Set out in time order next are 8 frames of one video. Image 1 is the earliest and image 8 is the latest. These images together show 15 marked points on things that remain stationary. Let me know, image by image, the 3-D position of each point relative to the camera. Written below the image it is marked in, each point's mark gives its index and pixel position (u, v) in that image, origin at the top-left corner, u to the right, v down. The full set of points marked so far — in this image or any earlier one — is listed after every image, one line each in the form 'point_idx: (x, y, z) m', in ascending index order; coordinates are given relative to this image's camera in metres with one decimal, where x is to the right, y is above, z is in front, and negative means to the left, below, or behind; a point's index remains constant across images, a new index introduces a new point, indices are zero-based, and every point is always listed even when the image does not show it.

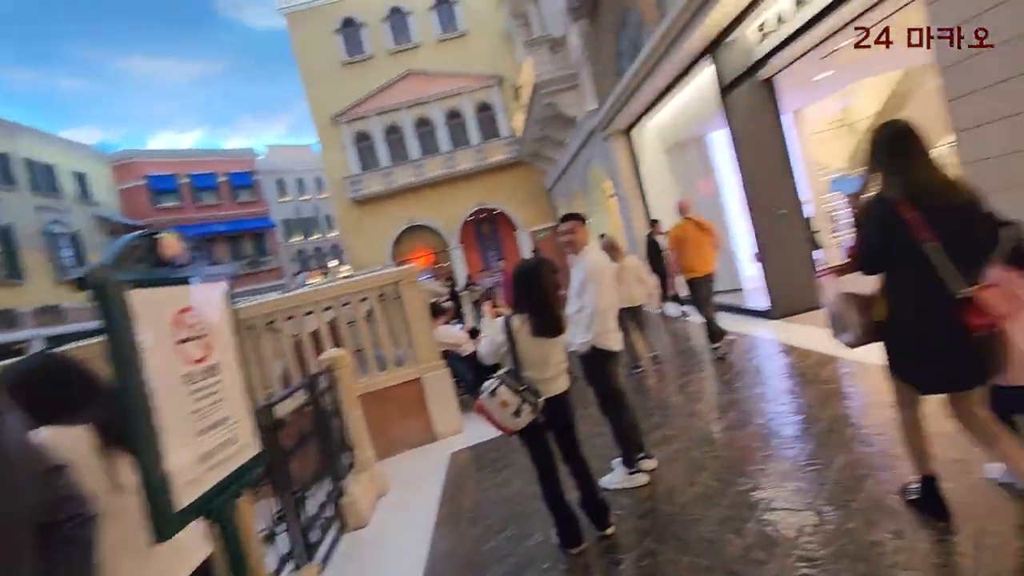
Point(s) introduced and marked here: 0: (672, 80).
0: (+2.4, +3.2, +8.3) m
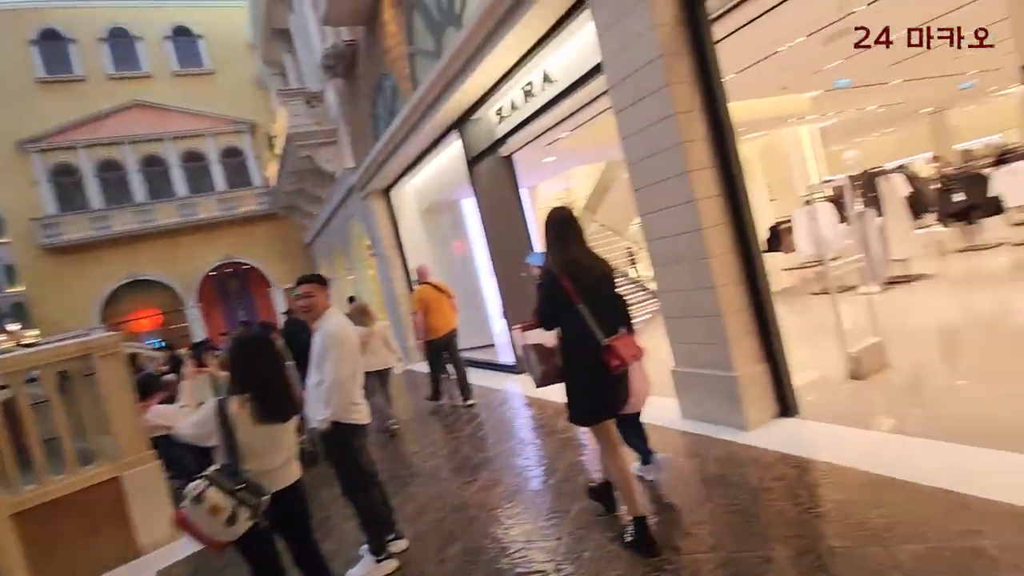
0: (-1.4, +2.3, +8.7) m
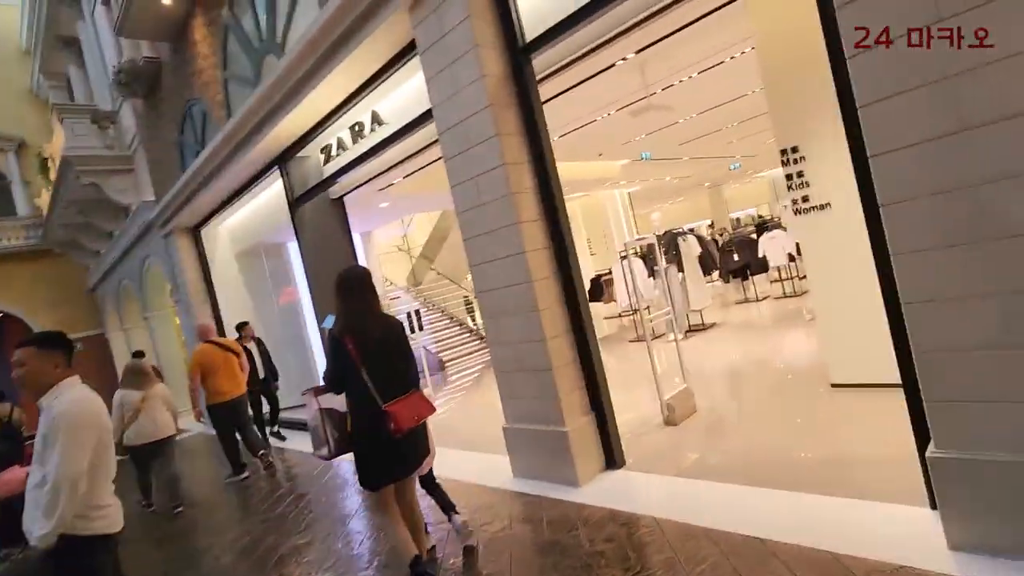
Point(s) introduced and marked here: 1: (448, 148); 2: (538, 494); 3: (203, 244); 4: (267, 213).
0: (-3.9, +1.5, +7.8) m
1: (-0.5, +1.0, +3.9) m
2: (+0.2, -1.3, +3.5) m
3: (-5.6, +0.8, +9.7) m
4: (-3.7, +1.2, +8.2) m
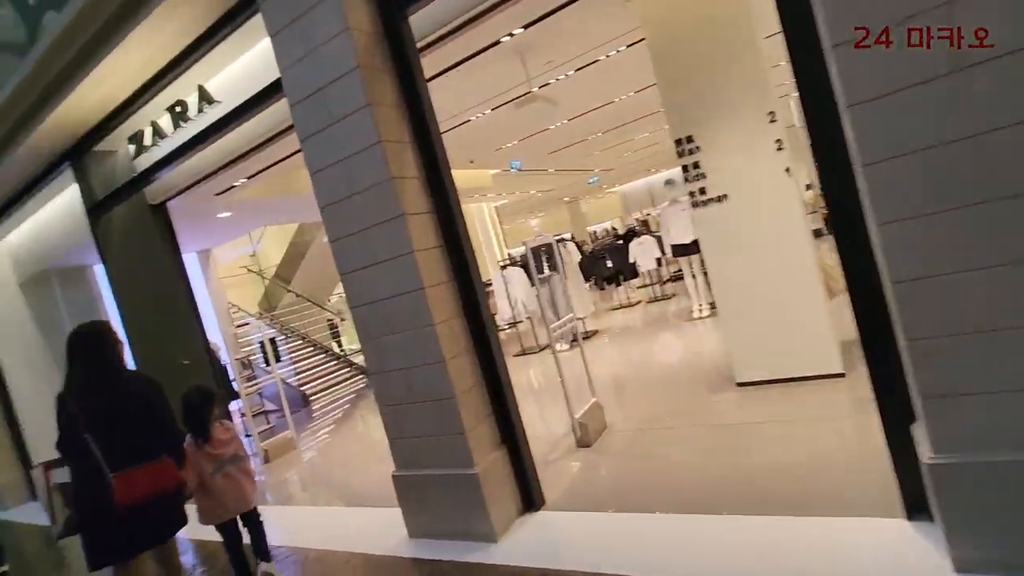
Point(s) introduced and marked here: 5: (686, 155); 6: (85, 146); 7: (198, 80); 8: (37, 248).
0: (-5.5, +1.1, +6.0) m
1: (-1.2, +0.9, +3.0) m
2: (-0.3, -1.4, +2.7) m
3: (-7.5, +0.3, +7.4) m
4: (-5.3, +0.8, +6.4) m
5: (+1.3, +1.0, +4.0) m
6: (-4.1, +1.4, +5.2) m
7: (-2.4, +1.6, +4.1) m
8: (-6.1, +0.5, +7.0) m
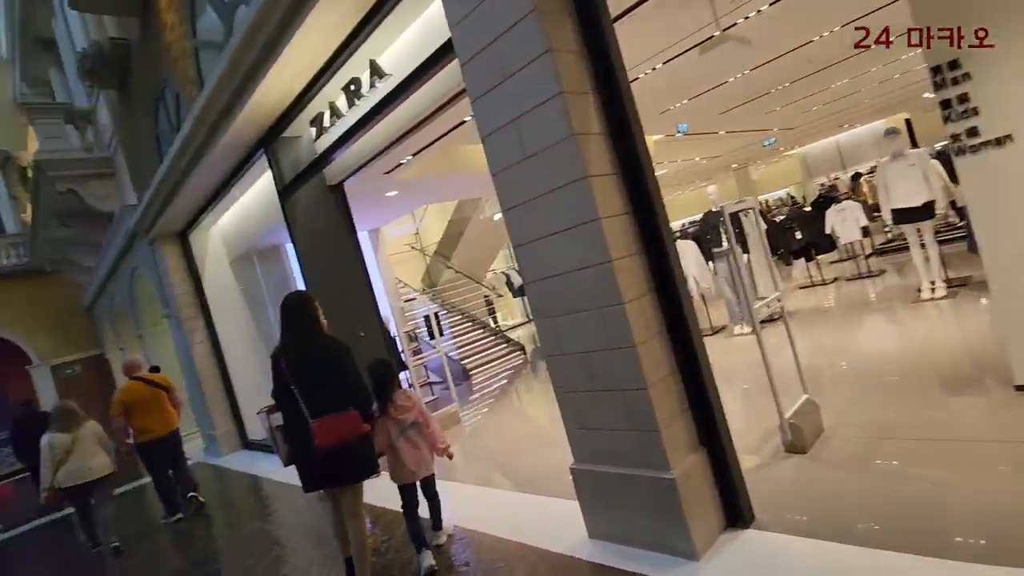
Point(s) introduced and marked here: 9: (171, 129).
0: (-3.6, +1.4, +6.8) m
1: (-0.2, +1.0, +2.8) m
2: (+0.5, -1.3, +2.4) m
3: (-5.2, +0.6, +8.7) m
4: (-3.3, +1.1, +7.2) m
5: (+2.5, +1.1, +3.1) m
6: (-2.5, +1.6, +5.7) m
7: (-1.1, +1.8, +4.1) m
8: (-3.9, +0.9, +7.9) m
9: (-4.2, +2.0, +6.7) m
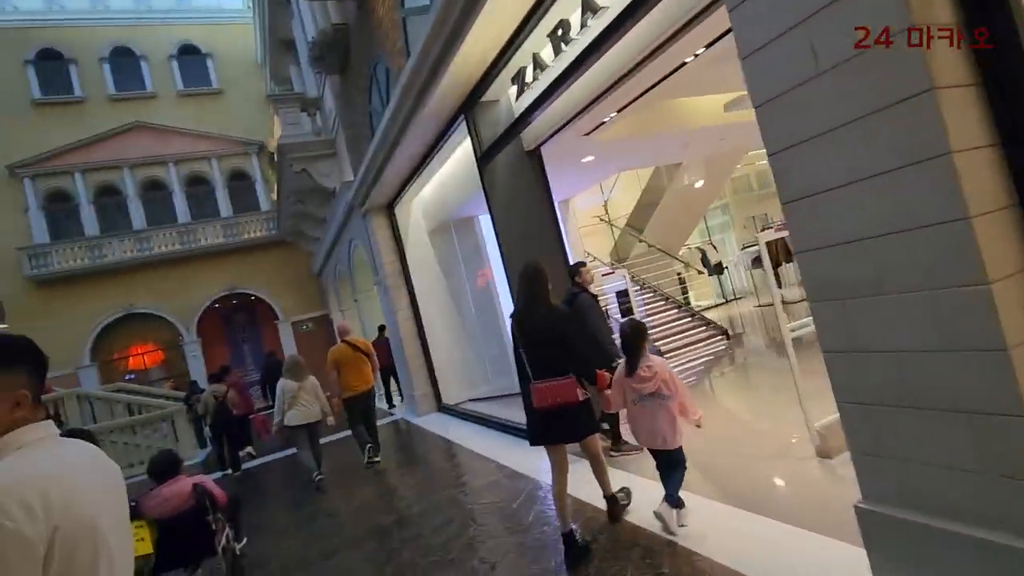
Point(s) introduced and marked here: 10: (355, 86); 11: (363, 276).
0: (-1.1, +1.8, +6.9) m
1: (+0.9, +1.2, +2.1) m
2: (+1.4, -1.2, +1.6) m
3: (-2.0, +1.2, +9.2) m
4: (-0.7, +1.5, +7.2) m
5: (+3.5, +1.2, +1.5) m
6: (-0.4, +1.9, +5.5) m
7: (+0.5, +2.0, +3.5) m
8: (-1.0, +1.3, +8.1) m
9: (-1.7, +2.4, +7.0) m
10: (-2.4, +3.0, +8.2) m
11: (-3.2, +0.3, +11.6) m
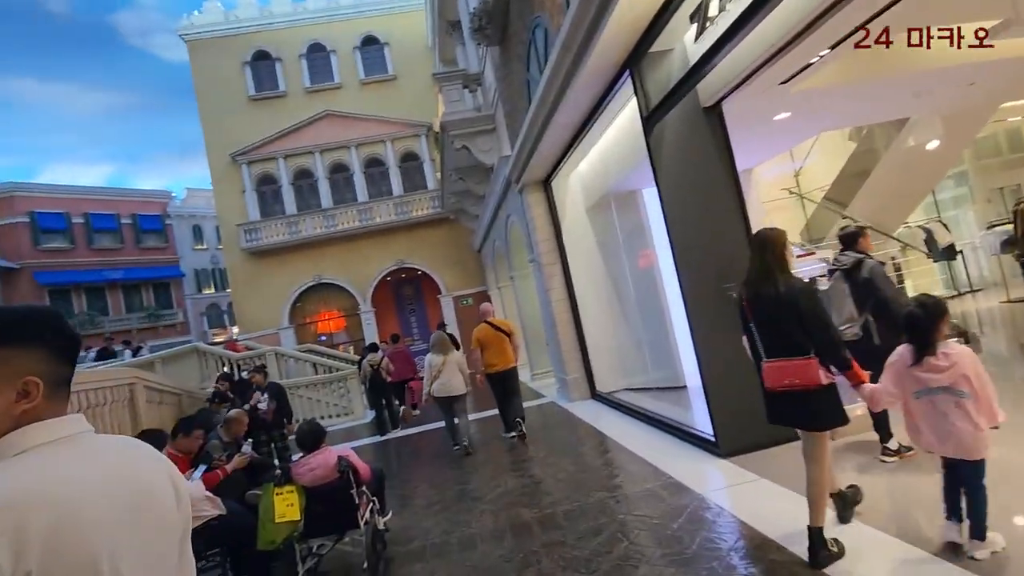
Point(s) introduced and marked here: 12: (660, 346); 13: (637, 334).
0: (+0.9, +2.1, +6.3) m
1: (+1.4, +1.2, +1.2) m
2: (+1.7, -1.2, +0.6) m
3: (+0.7, +1.5, +8.8) m
4: (+1.3, +1.7, +6.5) m
5: (+3.7, +1.1, -0.1) m
6: (+1.2, +2.1, +4.8) m
7: (+1.4, +2.0, +2.6) m
8: (+1.3, +1.6, +7.4) m
9: (+0.3, +2.7, +6.6) m
10: (0.0, +3.4, +7.8) m
11: (+0.1, +0.7, +11.4) m
12: (+2.1, -0.8, +7.7) m
13: (+1.9, -0.7, +8.2) m
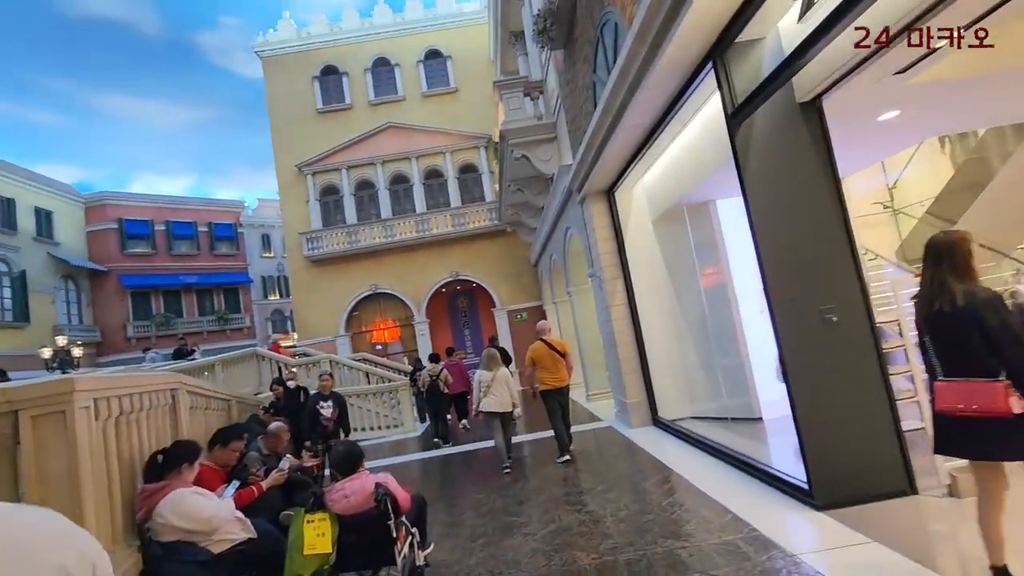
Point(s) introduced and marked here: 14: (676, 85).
0: (+1.6, +1.9, +5.8) m
1: (+1.5, +1.2, +0.6) m
2: (+1.7, -1.2, 0.0) m
3: (+1.6, +1.3, +8.3) m
4: (+2.0, +1.5, +6.0) m
5: (+3.7, +1.0, -0.9) m
6: (+1.7, +2.0, +4.2) m
7: (+1.7, +2.0, +2.1) m
8: (+2.1, +1.4, +6.9) m
9: (+1.1, +2.5, +6.1) m
10: (+0.9, +3.2, +7.4) m
11: (+1.3, +0.4, +11.0) m
12: (+2.9, -1.1, +7.0) m
13: (+2.7, -1.0, +7.5) m
14: (+1.6, +1.9, +5.3) m
